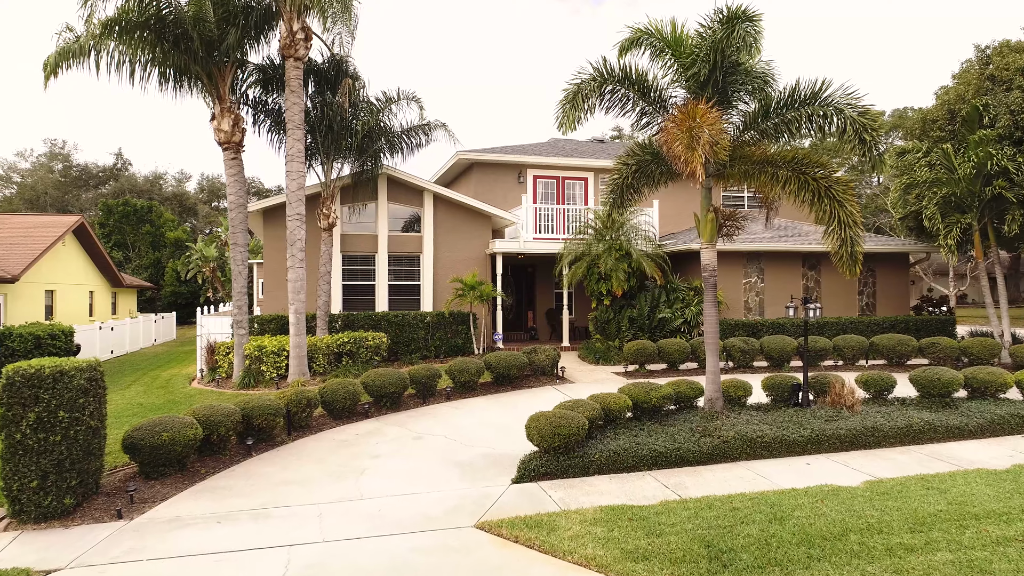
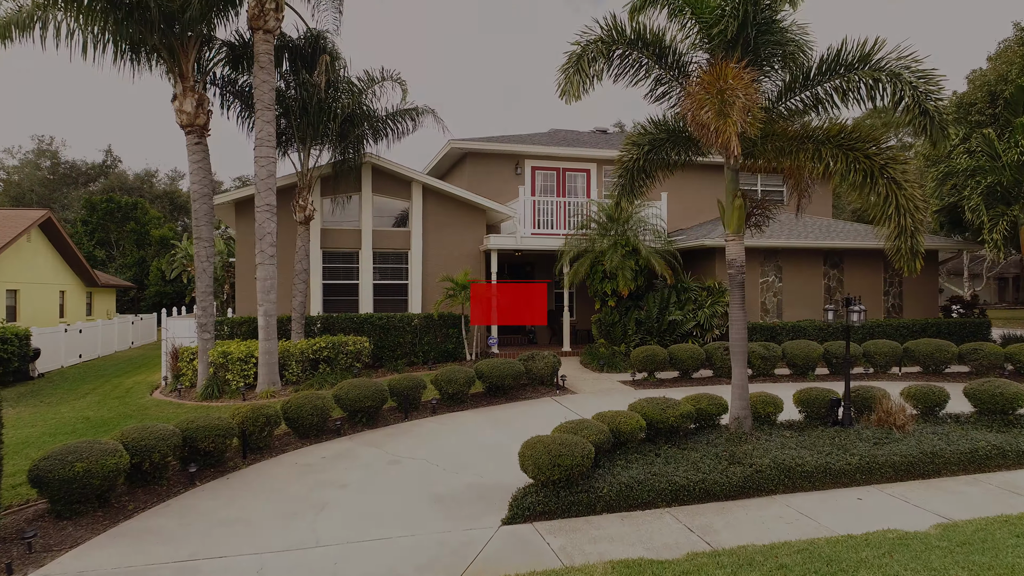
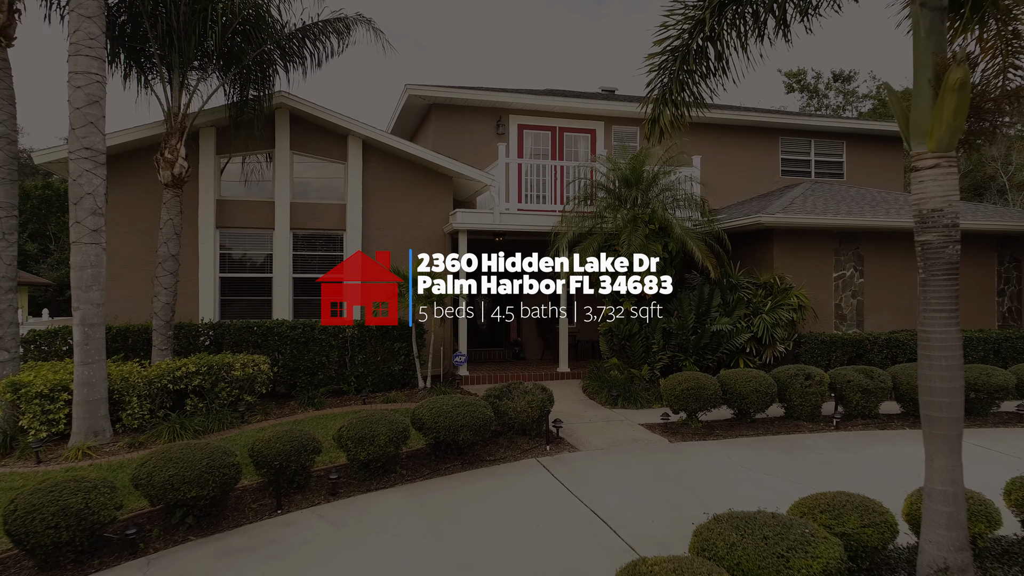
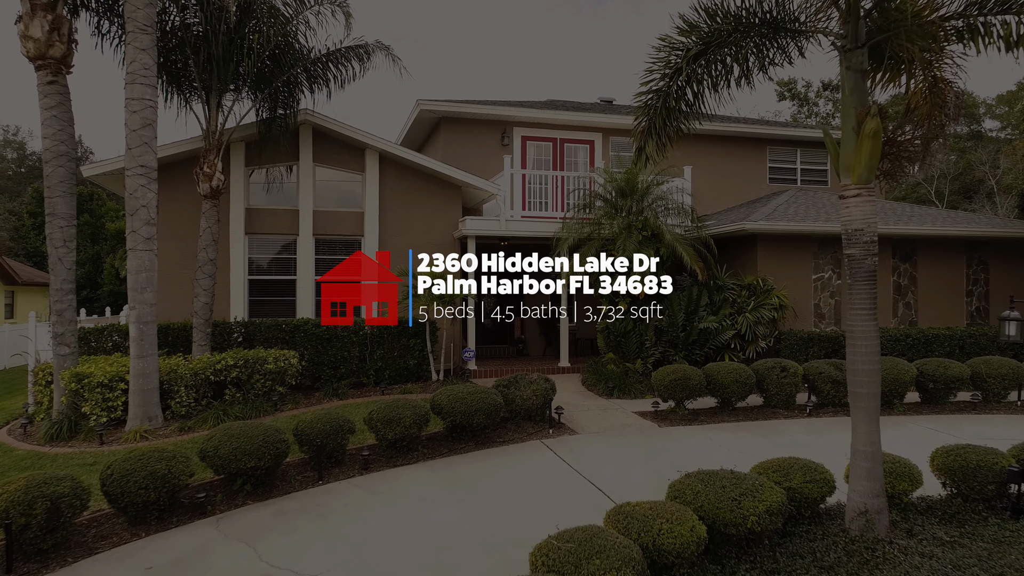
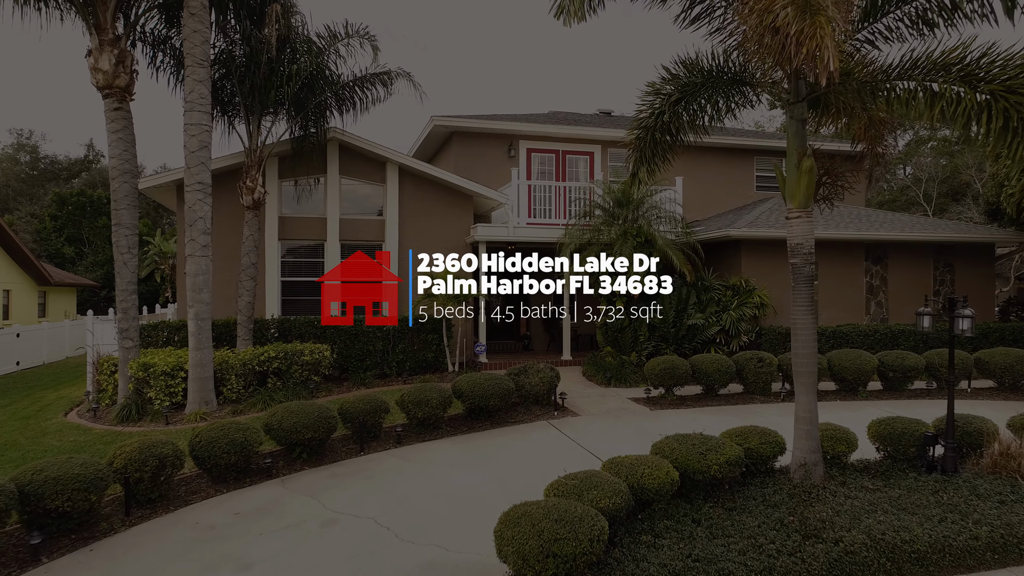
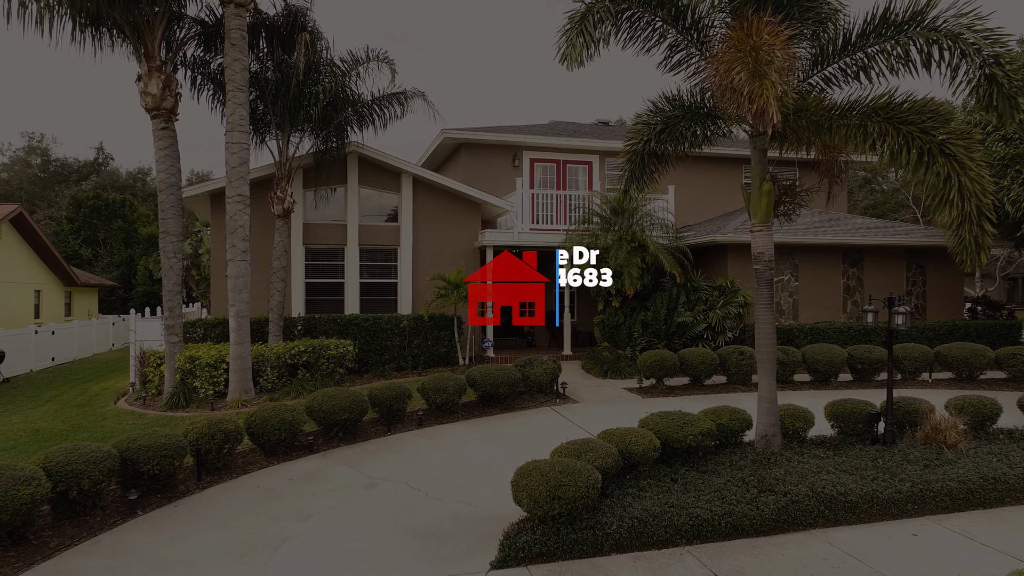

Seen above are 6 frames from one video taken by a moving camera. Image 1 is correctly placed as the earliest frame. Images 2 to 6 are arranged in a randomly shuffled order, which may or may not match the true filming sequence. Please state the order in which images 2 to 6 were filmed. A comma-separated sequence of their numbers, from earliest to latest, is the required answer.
2, 6, 5, 4, 3
